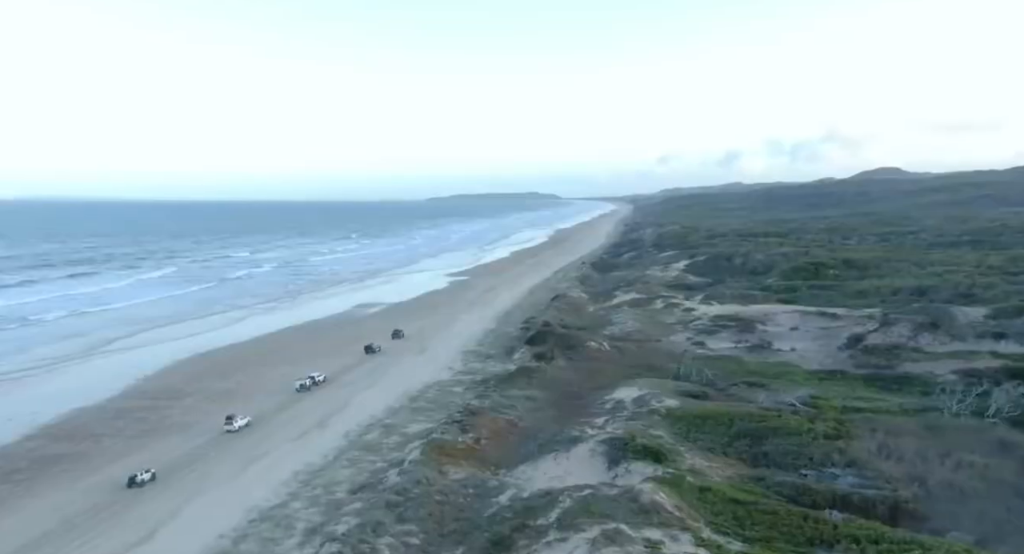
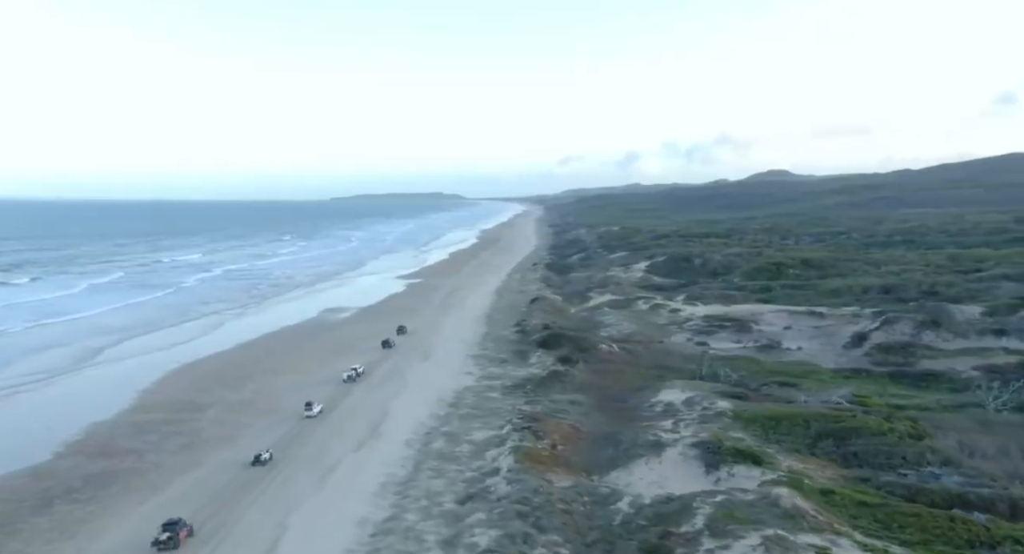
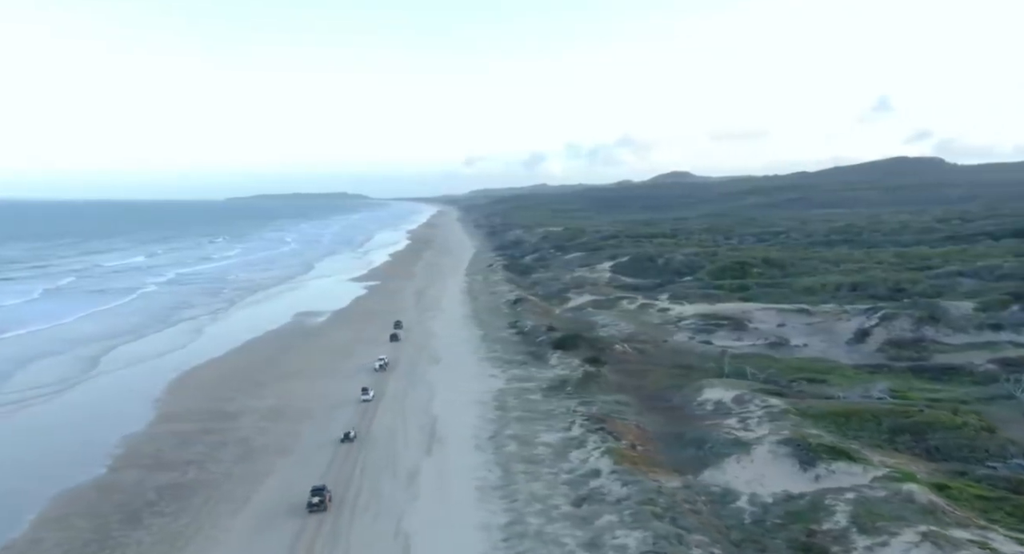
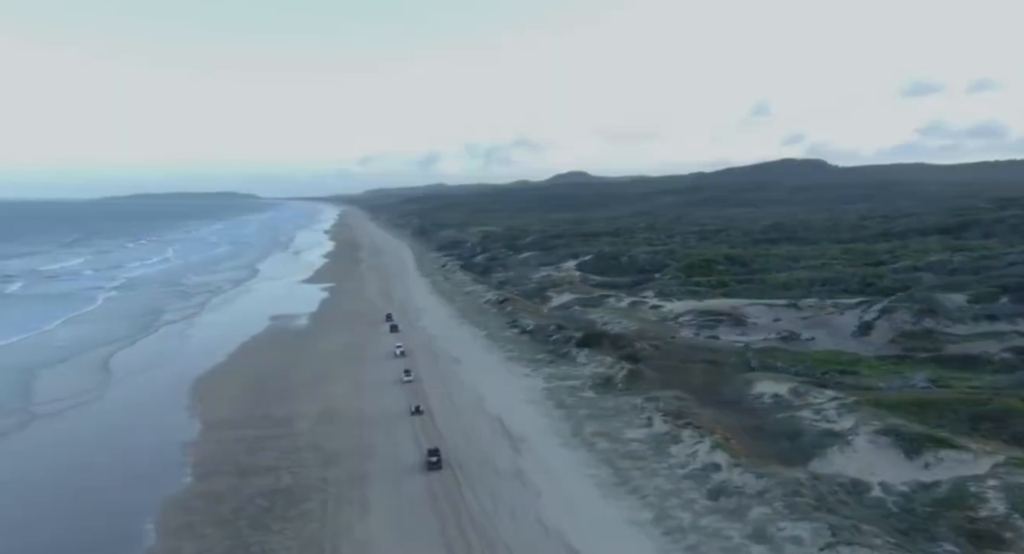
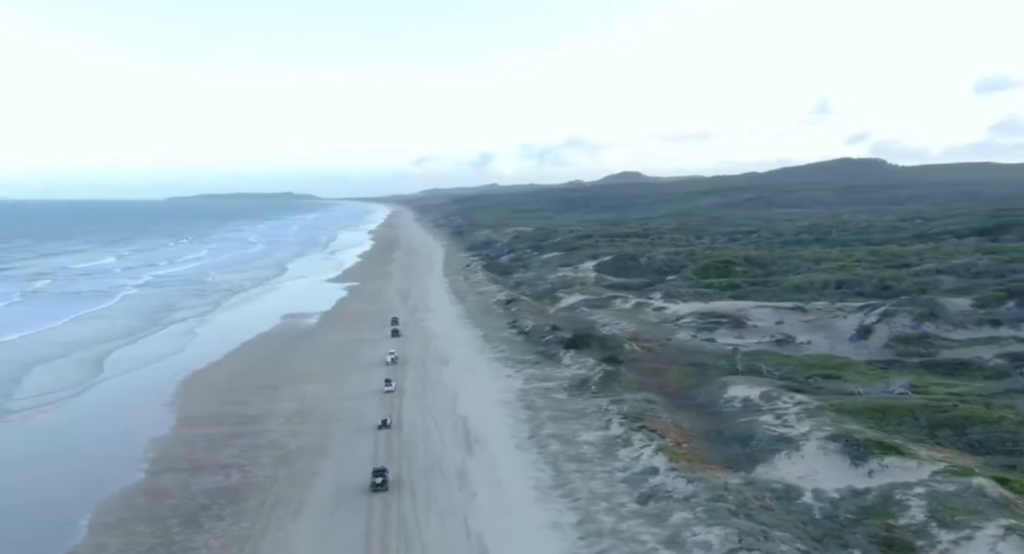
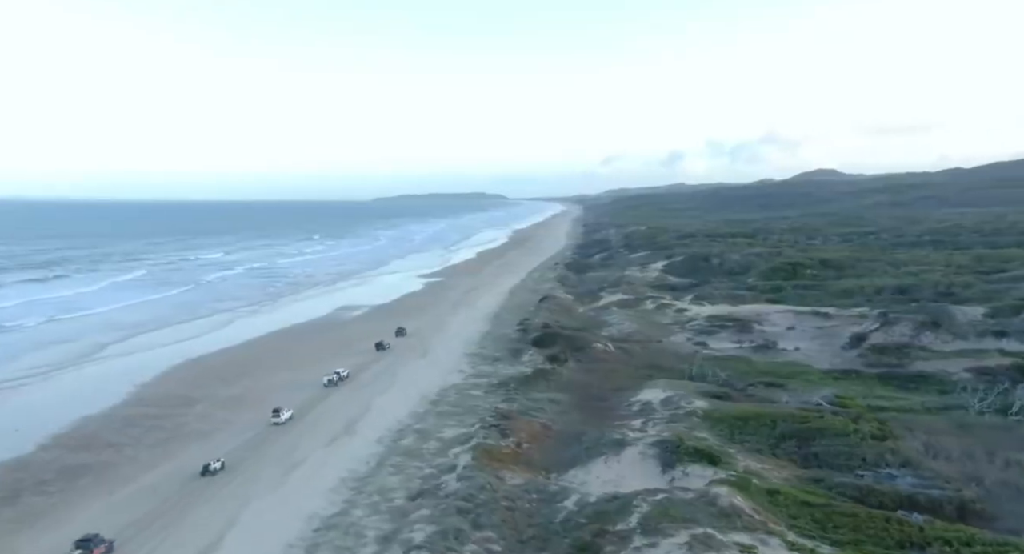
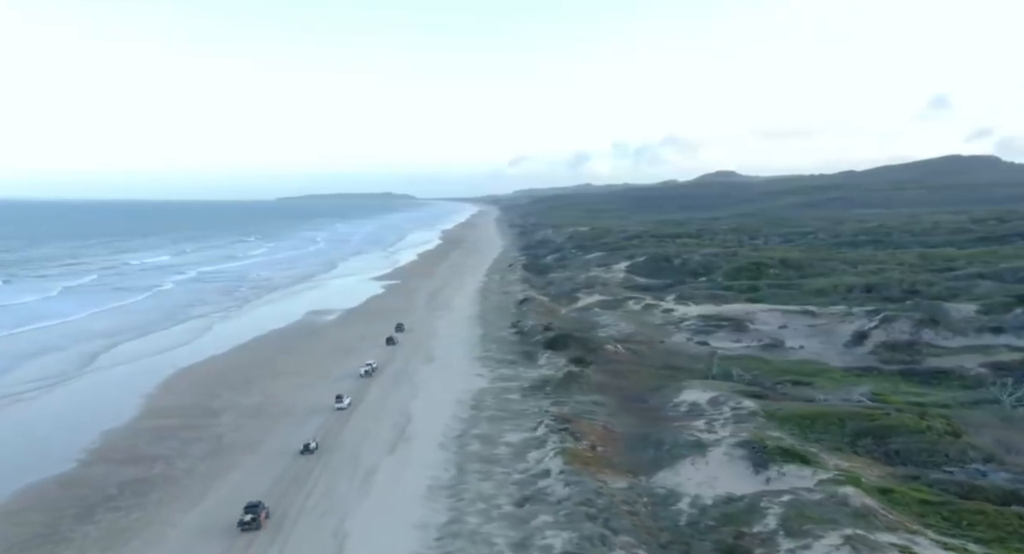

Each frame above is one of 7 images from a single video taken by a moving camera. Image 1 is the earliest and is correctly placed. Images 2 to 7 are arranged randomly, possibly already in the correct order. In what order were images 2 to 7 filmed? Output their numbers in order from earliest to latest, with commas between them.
6, 2, 7, 3, 5, 4
